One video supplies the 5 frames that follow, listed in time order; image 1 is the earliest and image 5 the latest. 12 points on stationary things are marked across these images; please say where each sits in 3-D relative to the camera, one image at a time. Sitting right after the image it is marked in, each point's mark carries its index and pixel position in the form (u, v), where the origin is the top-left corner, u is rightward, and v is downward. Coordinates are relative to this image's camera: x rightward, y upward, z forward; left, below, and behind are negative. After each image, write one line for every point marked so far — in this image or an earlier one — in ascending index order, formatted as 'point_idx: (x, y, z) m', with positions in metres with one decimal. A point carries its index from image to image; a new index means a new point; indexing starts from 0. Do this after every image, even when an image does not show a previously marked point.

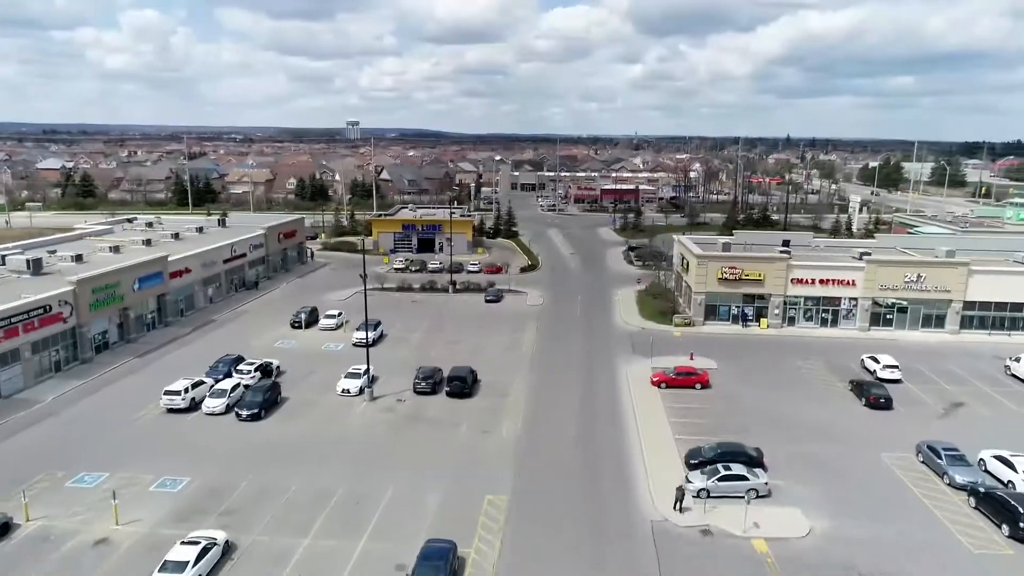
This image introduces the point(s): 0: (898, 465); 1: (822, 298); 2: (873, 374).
0: (+4.2, -1.9, +10.4) m
1: (+5.5, -0.2, +17.0) m
2: (+5.2, -1.2, +13.8) m
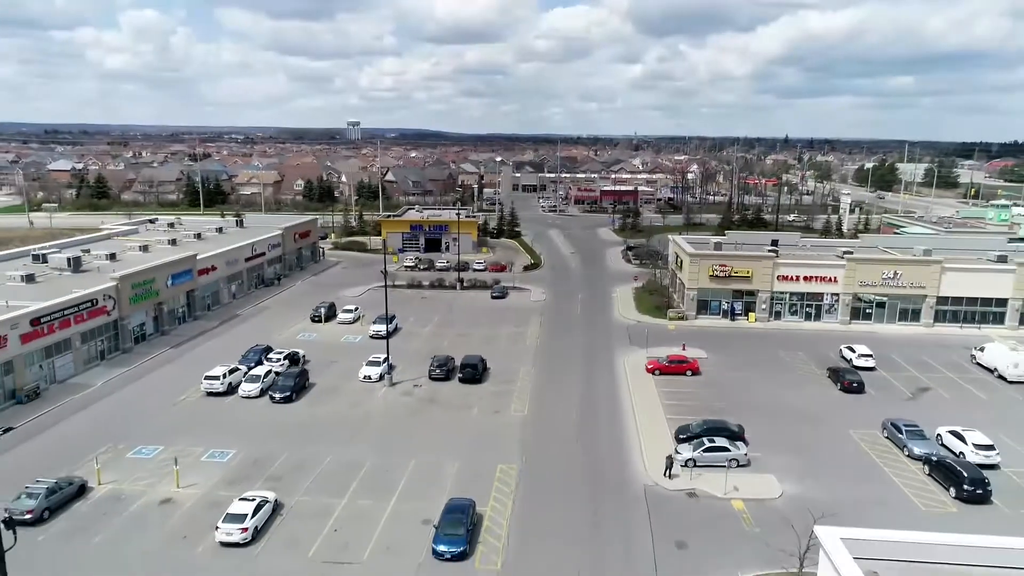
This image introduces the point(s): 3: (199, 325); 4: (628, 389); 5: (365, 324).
0: (+4.3, -1.8, +11.7) m
1: (+5.6, -0.1, +18.3) m
2: (+5.3, -1.2, +15.1) m
3: (-6.0, -0.7, +18.5) m
4: (+1.7, -1.5, +14.1) m
5: (-2.9, -0.7, +19.2) m
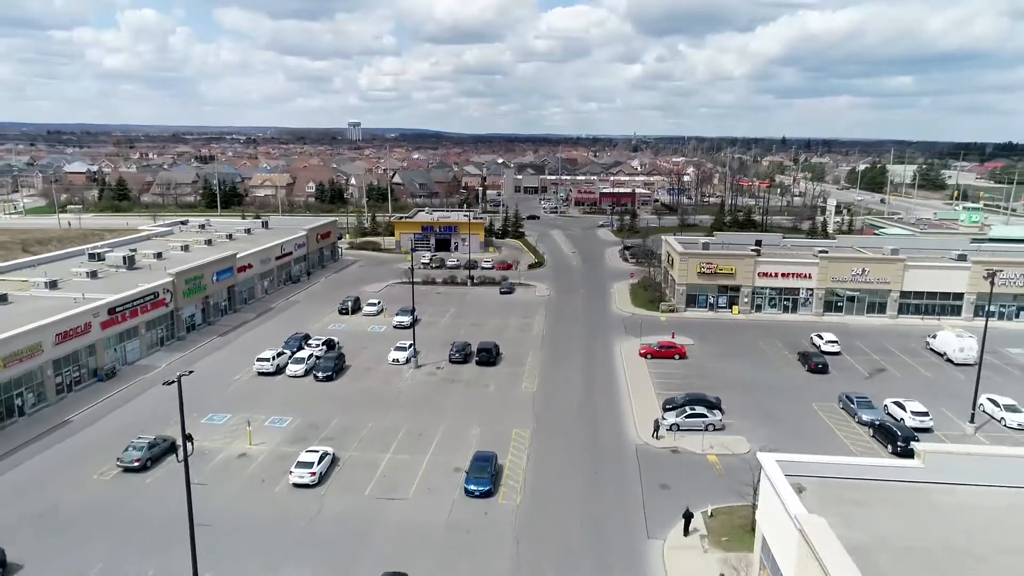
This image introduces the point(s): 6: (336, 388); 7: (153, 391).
0: (+4.5, -1.8, +13.8) m
1: (+5.8, 0.0, +20.4) m
2: (+5.5, -1.1, +17.2) m
3: (-5.8, -0.6, +20.6) m
4: (+1.9, -1.4, +16.2) m
5: (-2.8, -0.6, +21.3) m
6: (-2.8, -1.6, +15.2) m
7: (-5.5, -1.6, +14.9) m
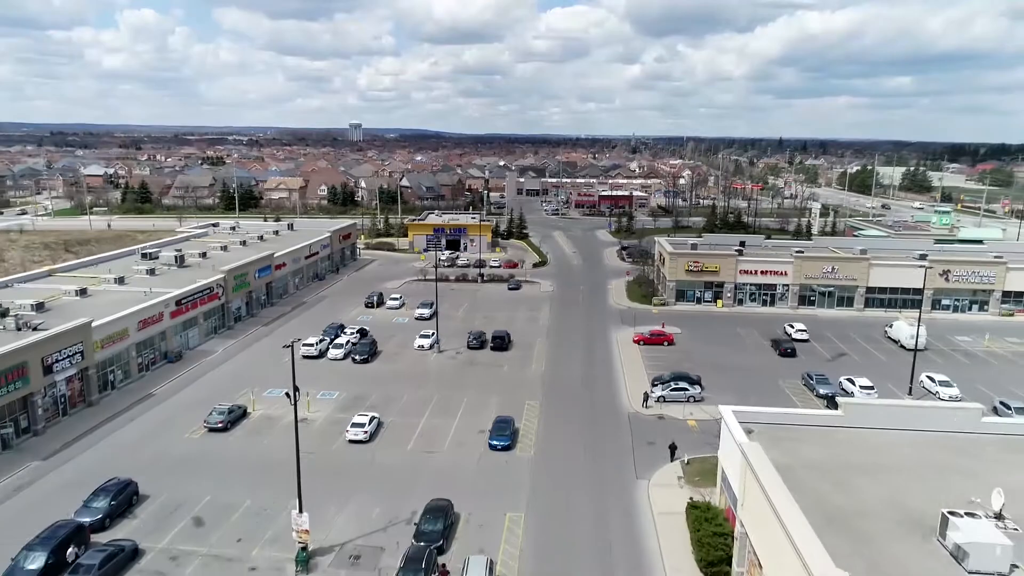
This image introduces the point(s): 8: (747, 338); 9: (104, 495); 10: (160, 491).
0: (+4.7, -1.7, +16.2) m
1: (+6.0, +0.1, +22.9) m
2: (+5.7, -1.0, +19.6) m
3: (-5.6, -0.5, +23.0) m
4: (+2.1, -1.3, +18.7) m
5: (-2.6, -0.5, +23.8) m
6: (-2.6, -1.5, +17.7) m
7: (-5.3, -1.5, +17.3) m
8: (+4.9, -1.0, +19.8) m
9: (-4.4, -2.2, +10.4) m
10: (-4.1, -2.4, +11.3) m
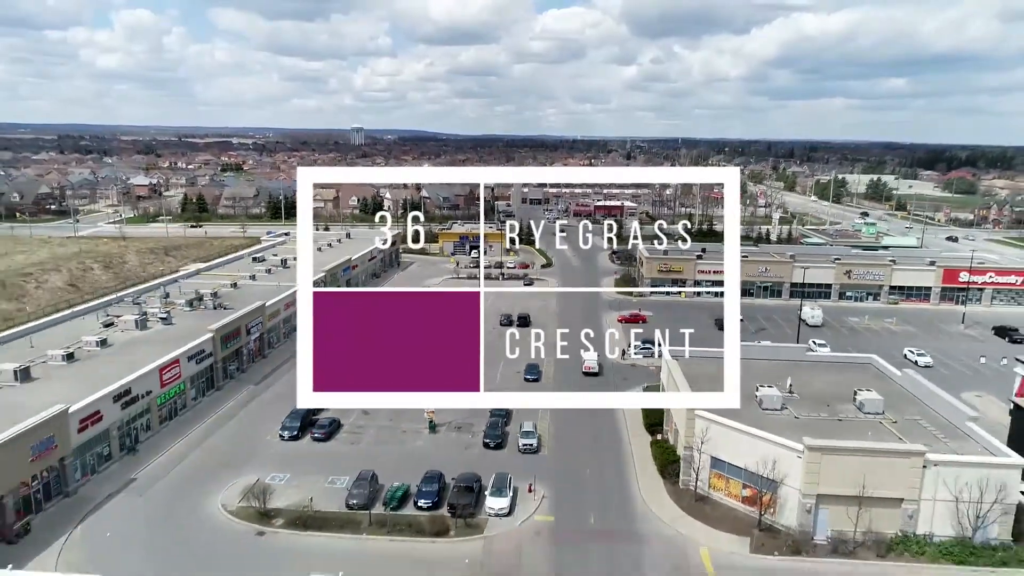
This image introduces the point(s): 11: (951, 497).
0: (+5.2, -1.5, +24.2) m
1: (+6.5, +0.2, +30.8) m
2: (+6.2, -0.8, +27.6) m
3: (-5.1, -0.4, +30.9) m
4: (+2.6, -1.2, +26.6) m
5: (-2.0, -0.4, +31.7) m
6: (-2.0, -1.3, +25.6) m
7: (-4.8, -1.3, +25.2) m
8: (+5.4, -0.9, +27.8) m
9: (-3.8, -2.1, +18.3) m
10: (-3.6, -2.2, +19.2) m
11: (+5.5, -2.6, +12.1) m
